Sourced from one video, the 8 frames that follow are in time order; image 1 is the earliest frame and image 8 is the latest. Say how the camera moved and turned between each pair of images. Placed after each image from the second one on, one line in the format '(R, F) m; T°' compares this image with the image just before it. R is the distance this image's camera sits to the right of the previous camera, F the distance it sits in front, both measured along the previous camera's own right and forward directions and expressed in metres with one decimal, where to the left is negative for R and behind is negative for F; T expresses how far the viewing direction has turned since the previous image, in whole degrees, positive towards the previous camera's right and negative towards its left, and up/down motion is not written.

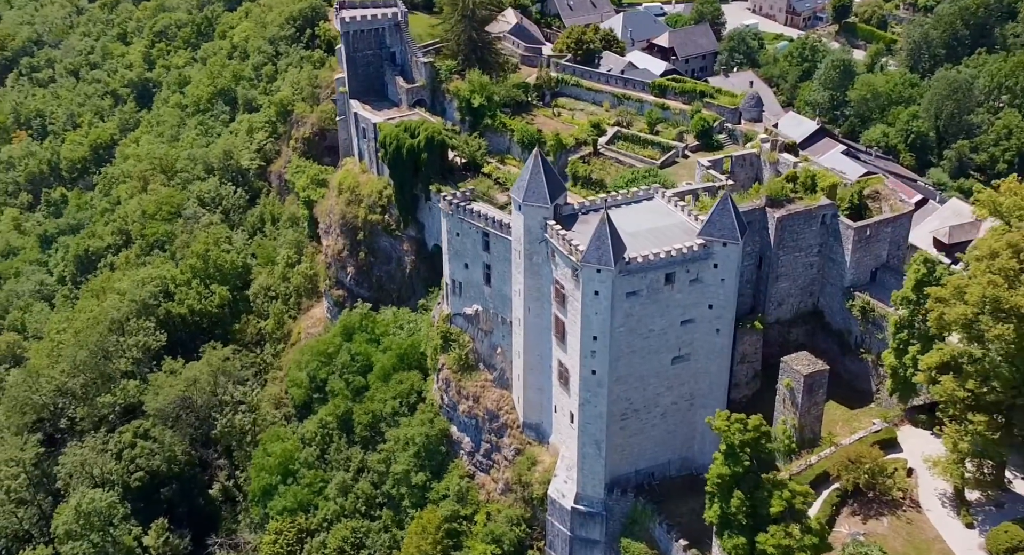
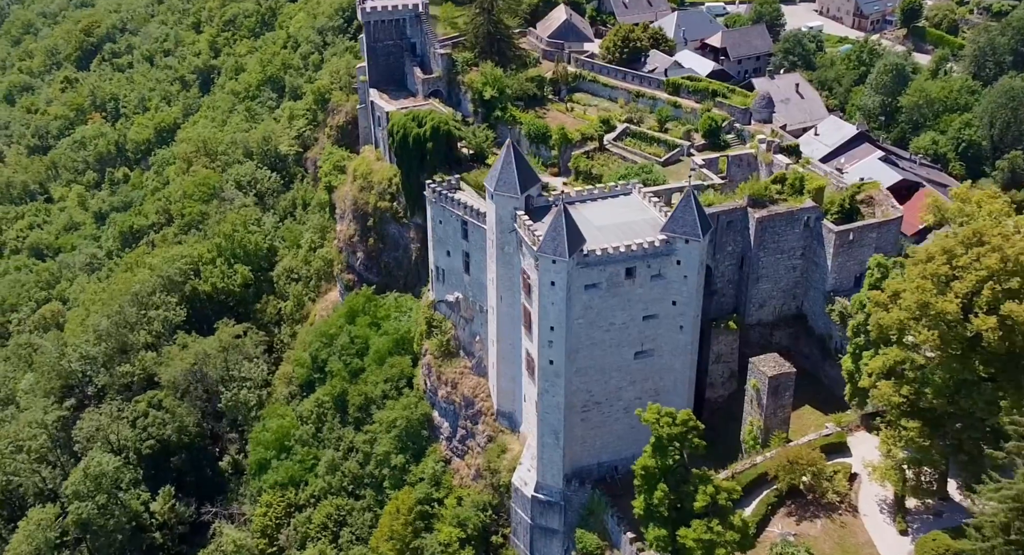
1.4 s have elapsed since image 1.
(+5.3, -0.4) m; -5°
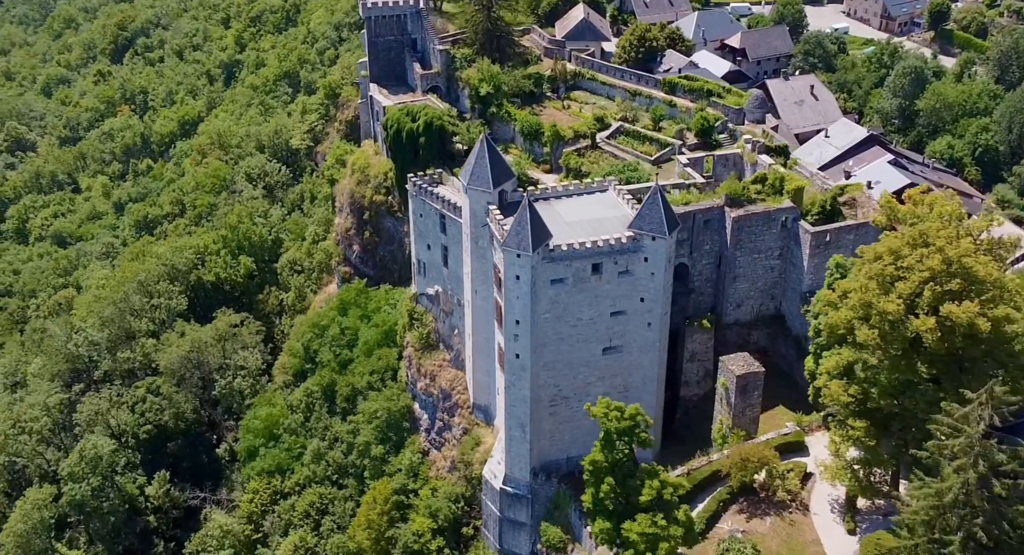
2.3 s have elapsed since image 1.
(+3.1, -0.3) m; -2°
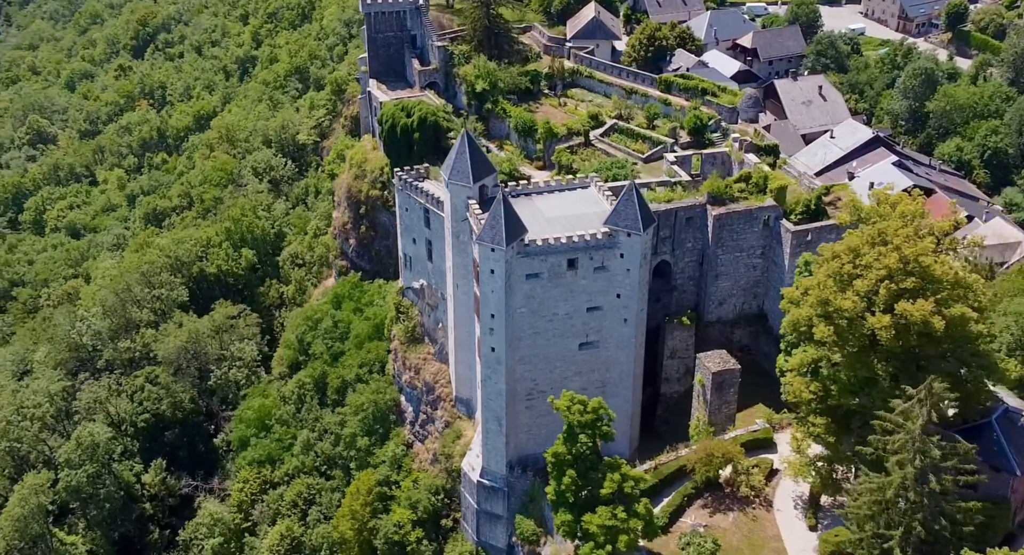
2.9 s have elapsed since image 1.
(+2.1, -0.3) m; -2°
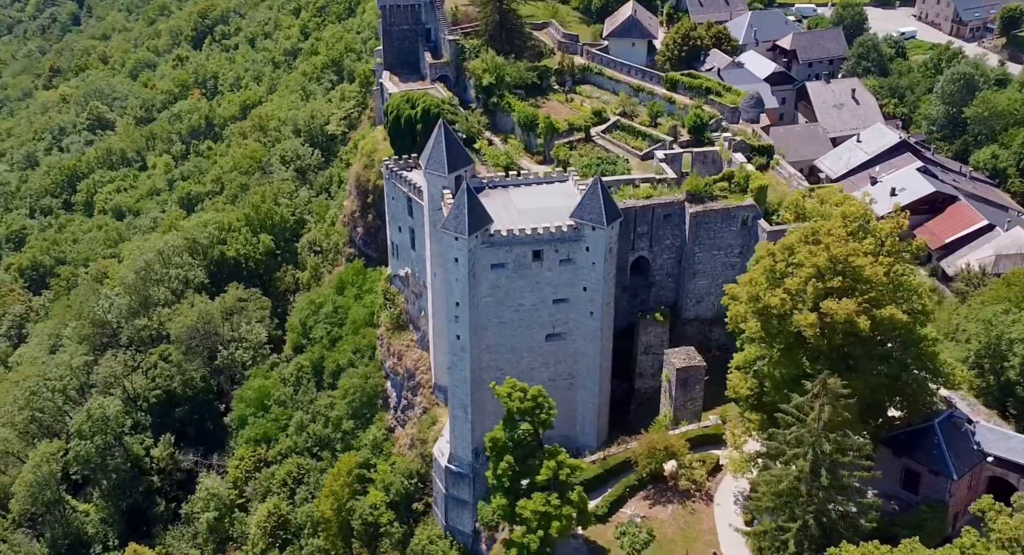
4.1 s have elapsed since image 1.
(+4.4, -0.5) m; -4°
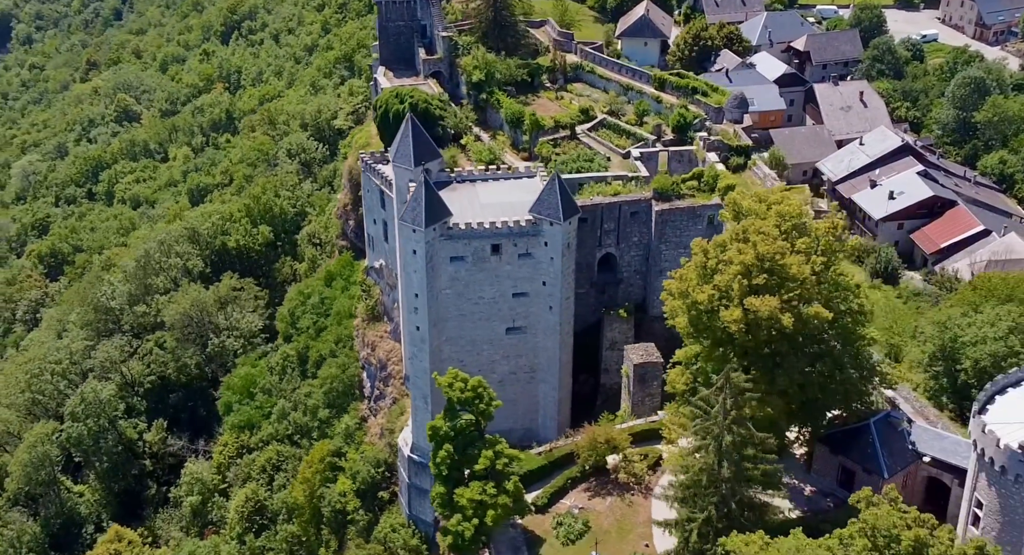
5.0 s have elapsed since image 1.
(+3.5, -0.5) m; -2°
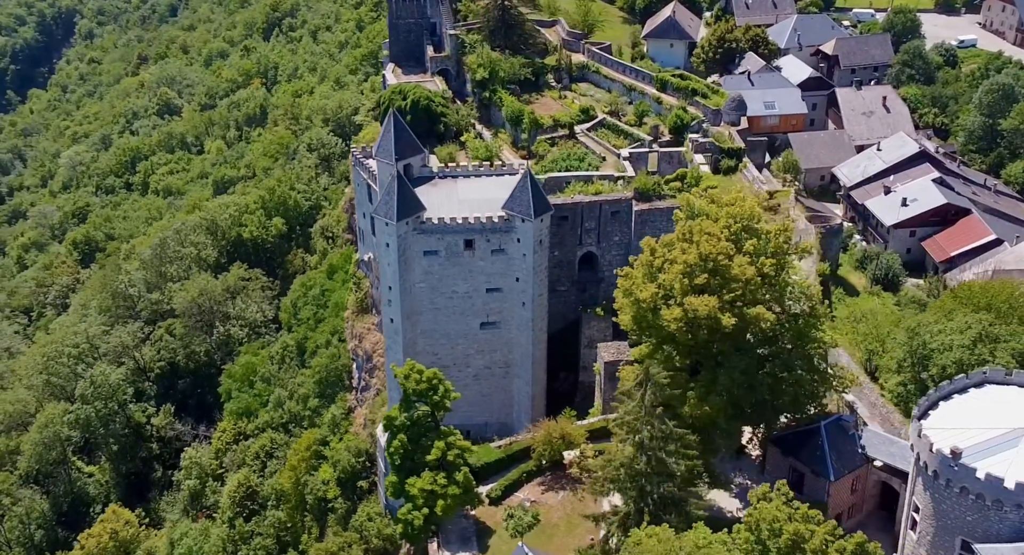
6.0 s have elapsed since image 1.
(+3.5, -0.4) m; -3°
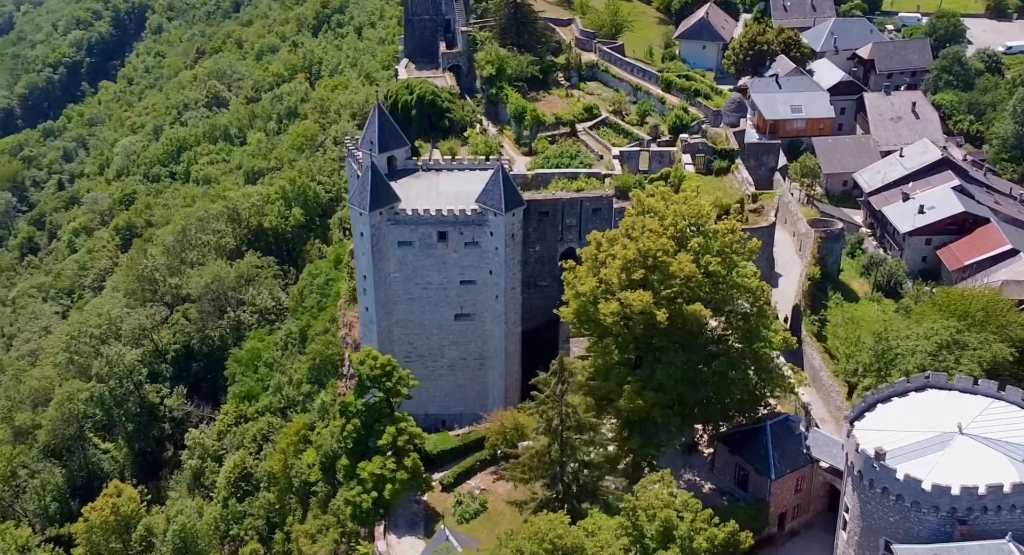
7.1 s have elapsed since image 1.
(+3.9, -0.5) m; -4°
